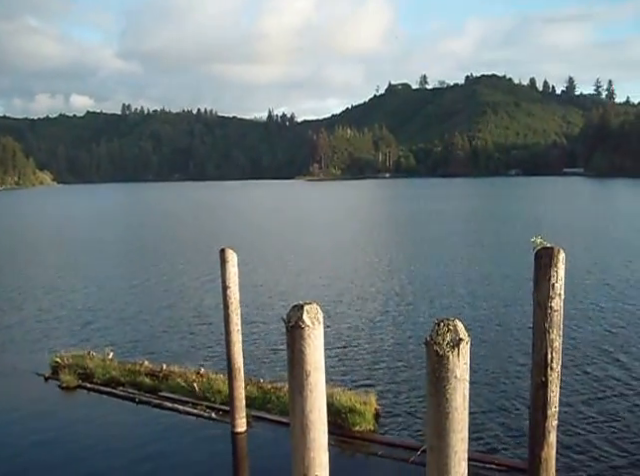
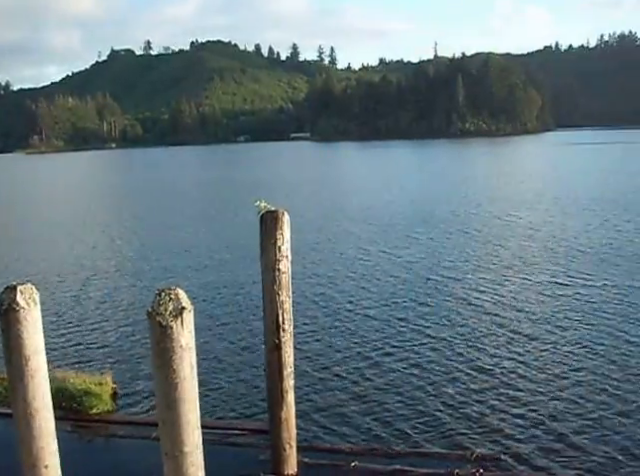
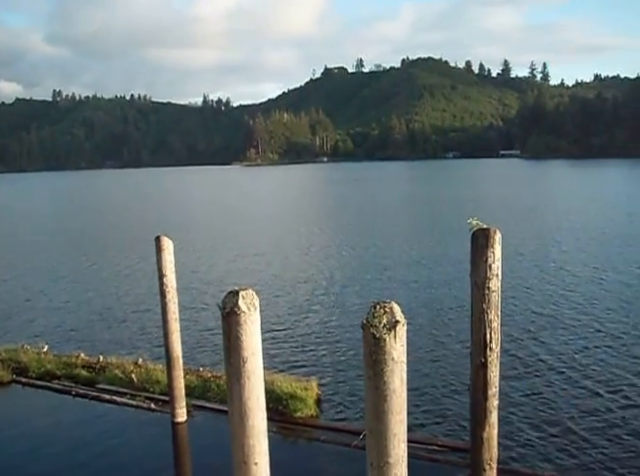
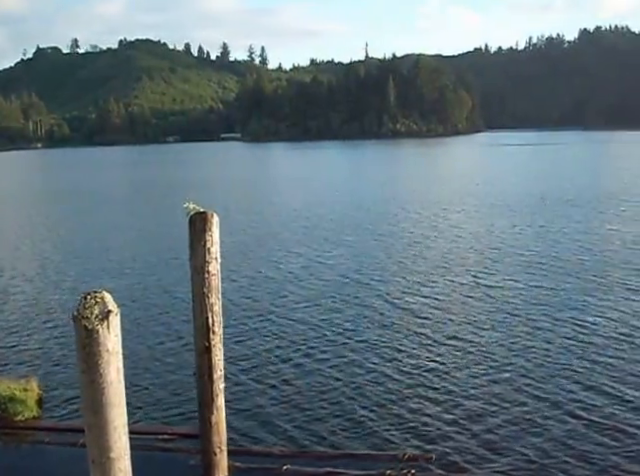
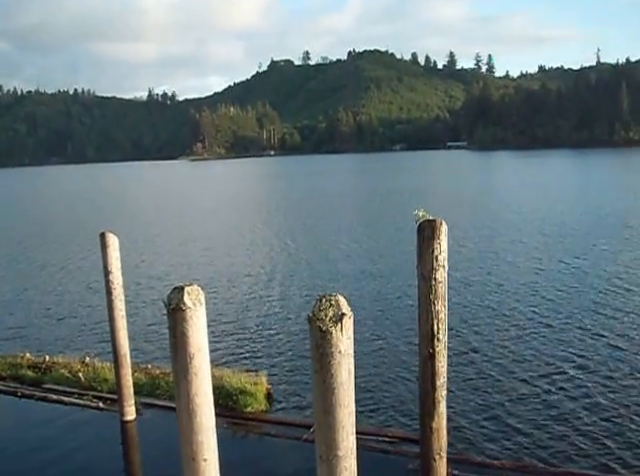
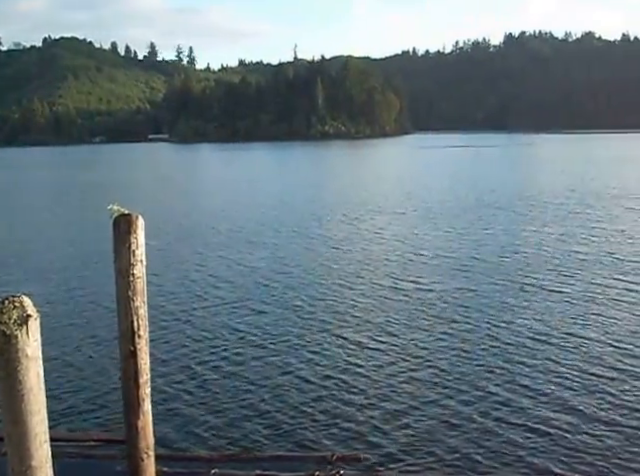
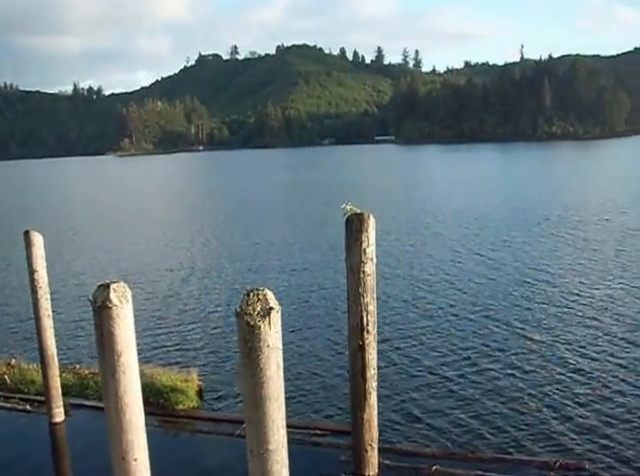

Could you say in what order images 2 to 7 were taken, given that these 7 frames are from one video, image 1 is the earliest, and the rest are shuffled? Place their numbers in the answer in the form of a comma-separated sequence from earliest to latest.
3, 5, 7, 2, 4, 6
